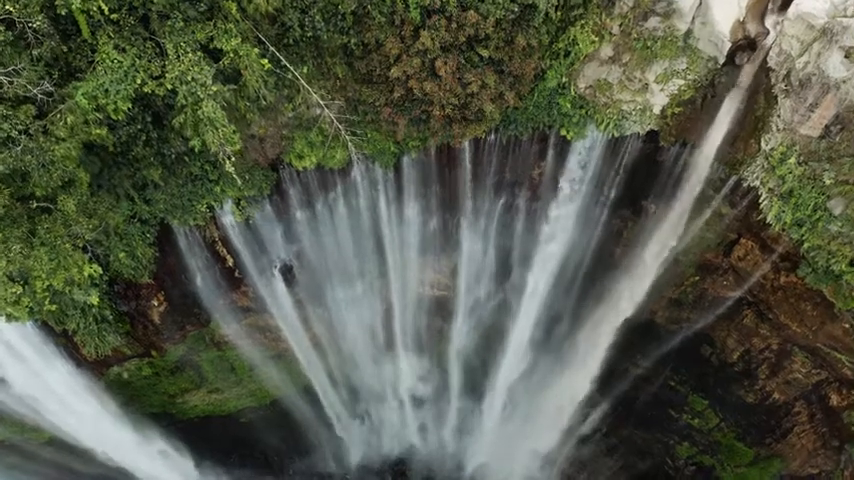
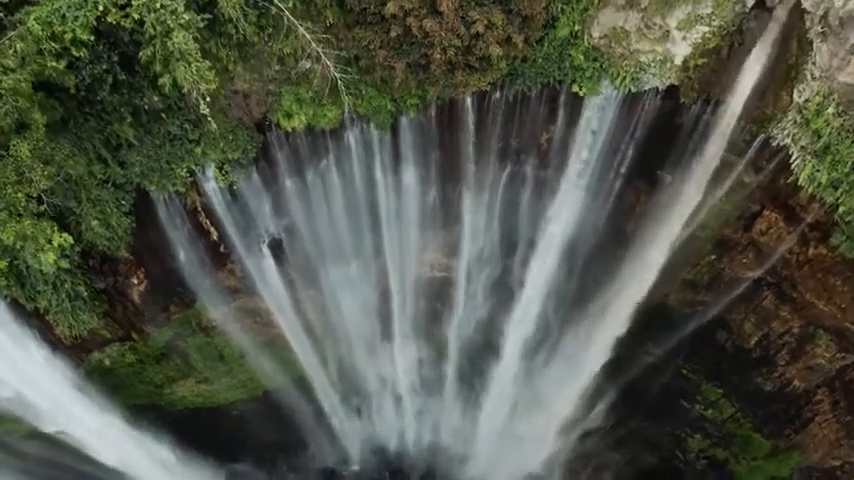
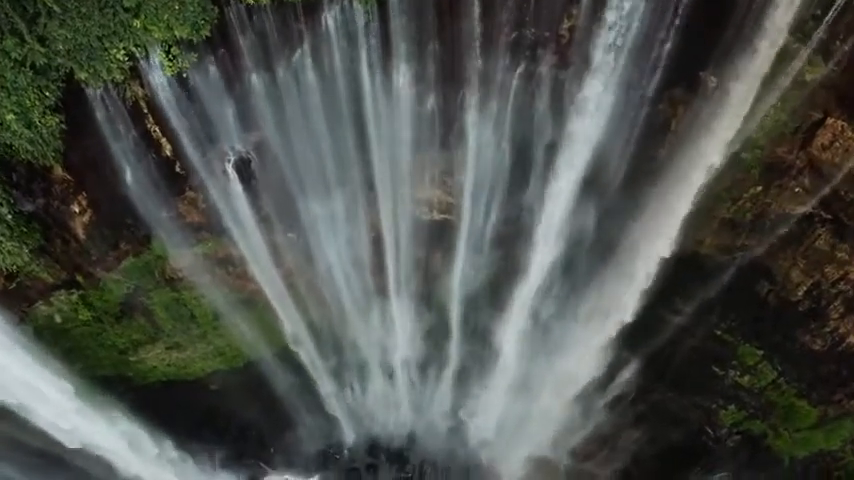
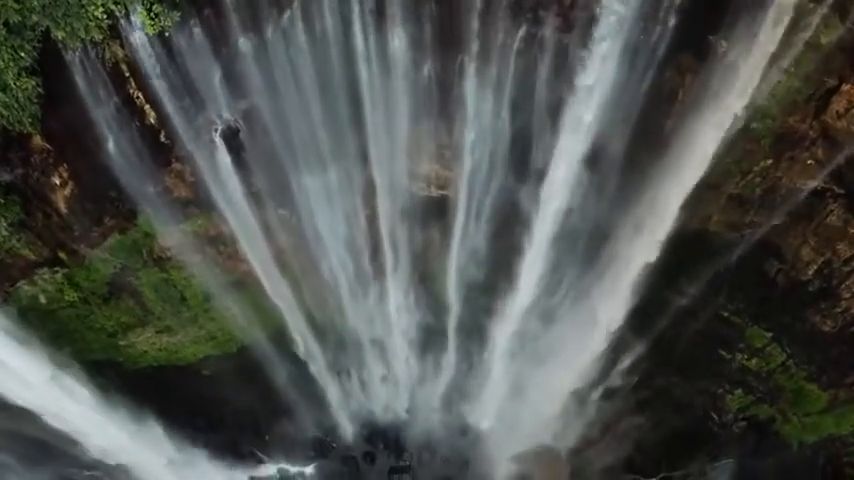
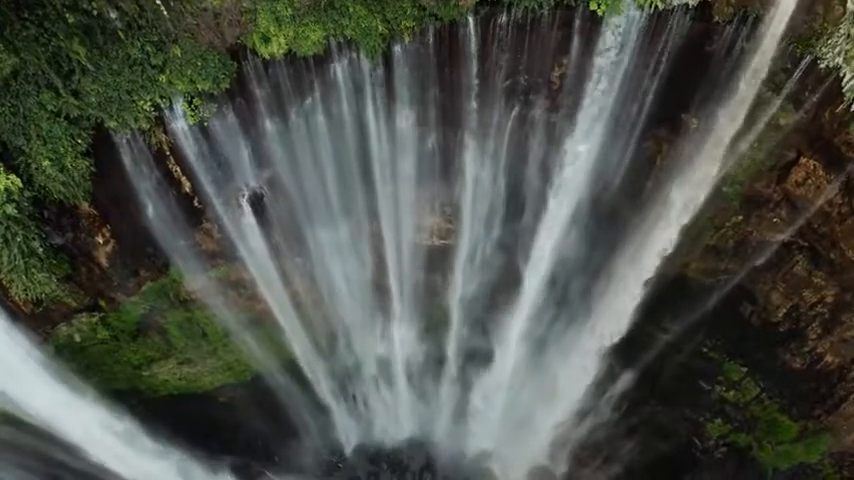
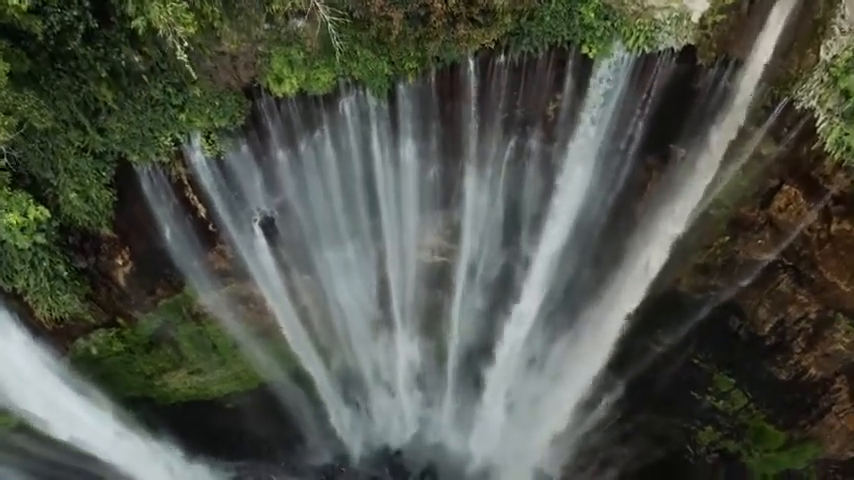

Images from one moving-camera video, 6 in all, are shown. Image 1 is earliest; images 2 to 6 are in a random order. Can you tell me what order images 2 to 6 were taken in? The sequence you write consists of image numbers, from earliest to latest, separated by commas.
2, 6, 5, 3, 4
